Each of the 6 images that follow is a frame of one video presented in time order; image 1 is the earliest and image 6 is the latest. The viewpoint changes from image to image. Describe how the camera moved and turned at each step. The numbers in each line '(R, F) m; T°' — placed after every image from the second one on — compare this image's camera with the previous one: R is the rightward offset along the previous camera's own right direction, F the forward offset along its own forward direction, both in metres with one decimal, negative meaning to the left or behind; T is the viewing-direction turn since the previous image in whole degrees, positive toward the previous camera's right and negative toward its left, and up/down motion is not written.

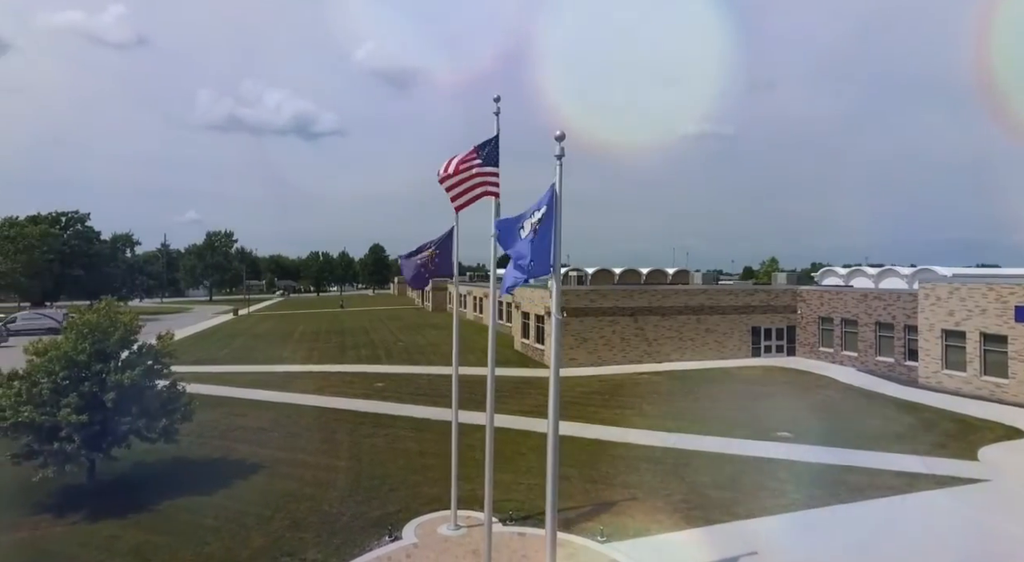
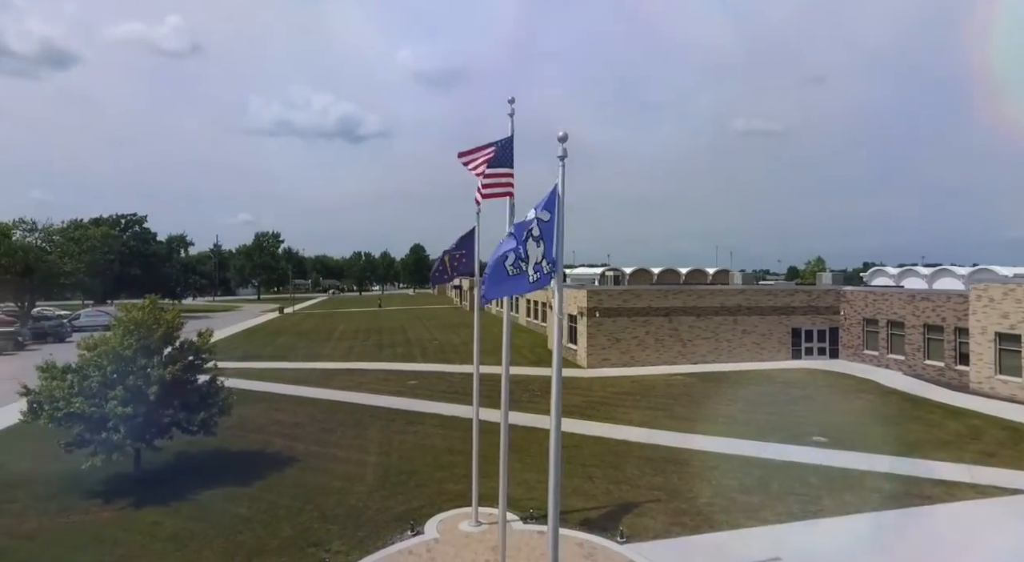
(+0.6, -0.1) m; -4°
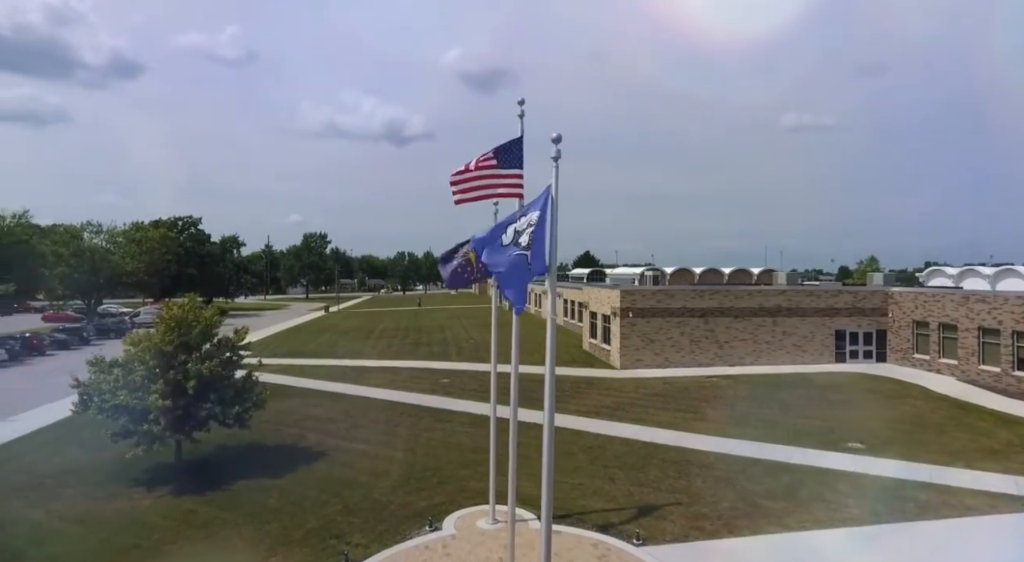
(+0.8, 0.0) m; -5°
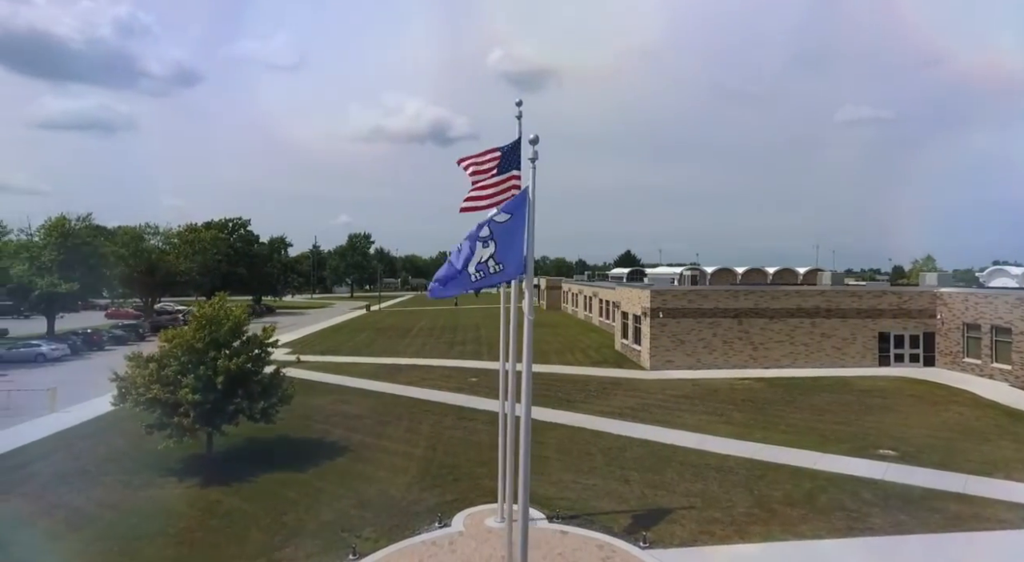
(+1.0, 0.0) m; -5°
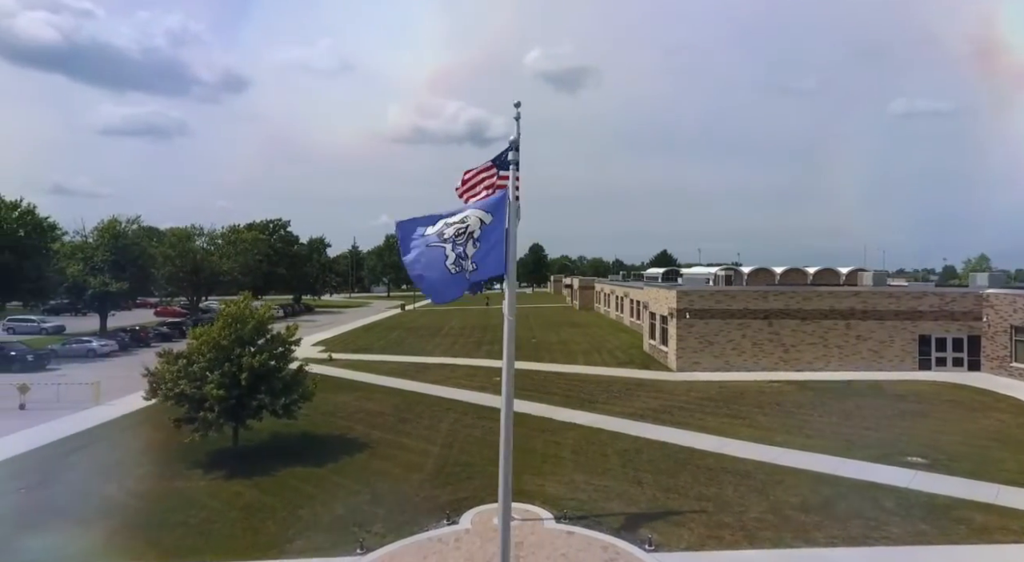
(+0.8, 0.0) m; -4°
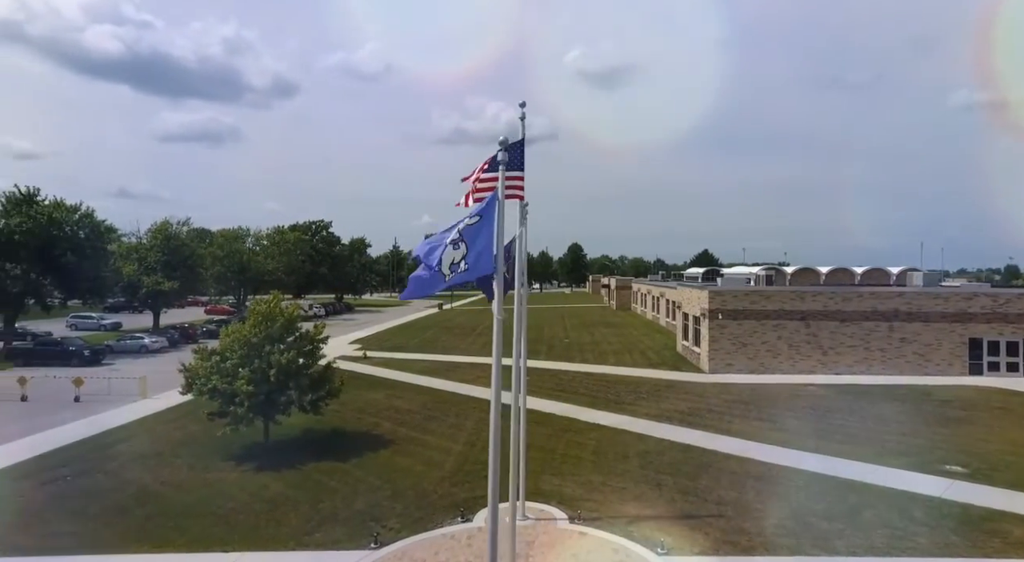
(+0.8, +0.1) m; -4°
